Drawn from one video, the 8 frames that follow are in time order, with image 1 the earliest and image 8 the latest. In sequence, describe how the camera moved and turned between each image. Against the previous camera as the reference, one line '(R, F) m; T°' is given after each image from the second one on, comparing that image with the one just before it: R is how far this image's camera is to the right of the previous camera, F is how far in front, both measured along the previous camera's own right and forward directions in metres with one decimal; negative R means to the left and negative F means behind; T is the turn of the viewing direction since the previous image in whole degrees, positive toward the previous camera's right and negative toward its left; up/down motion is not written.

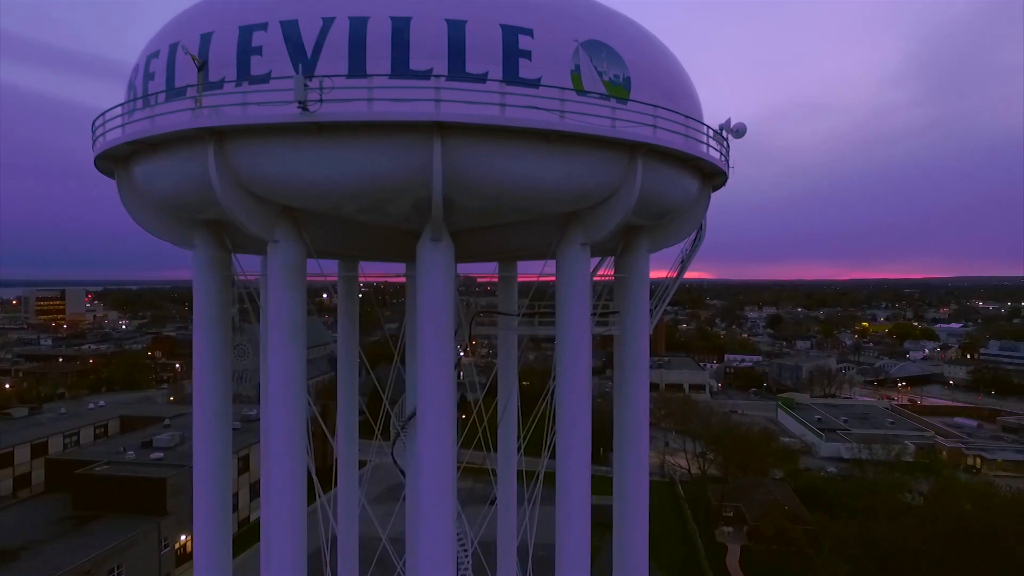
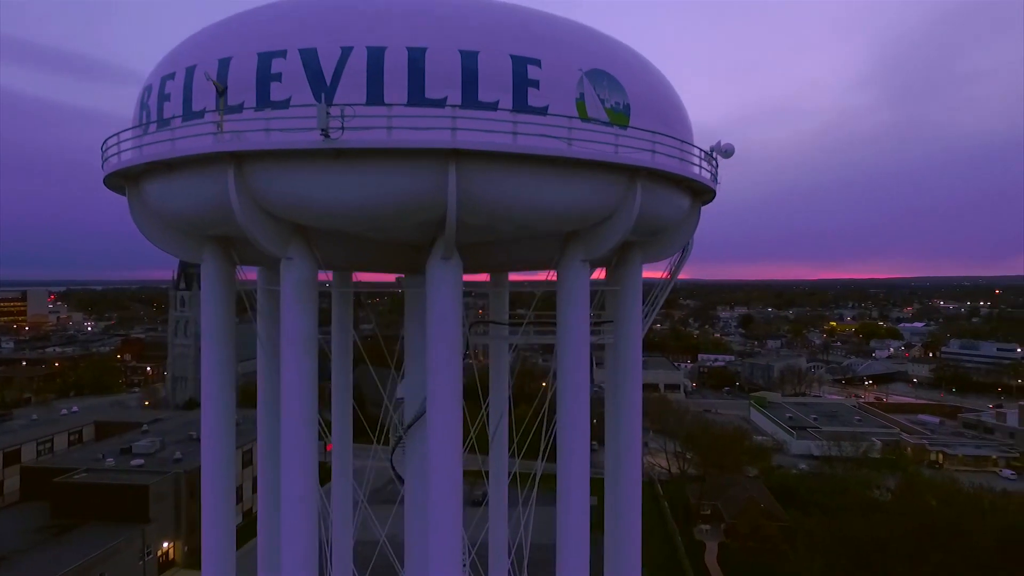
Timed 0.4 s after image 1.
(-0.3, -0.3) m; +2°
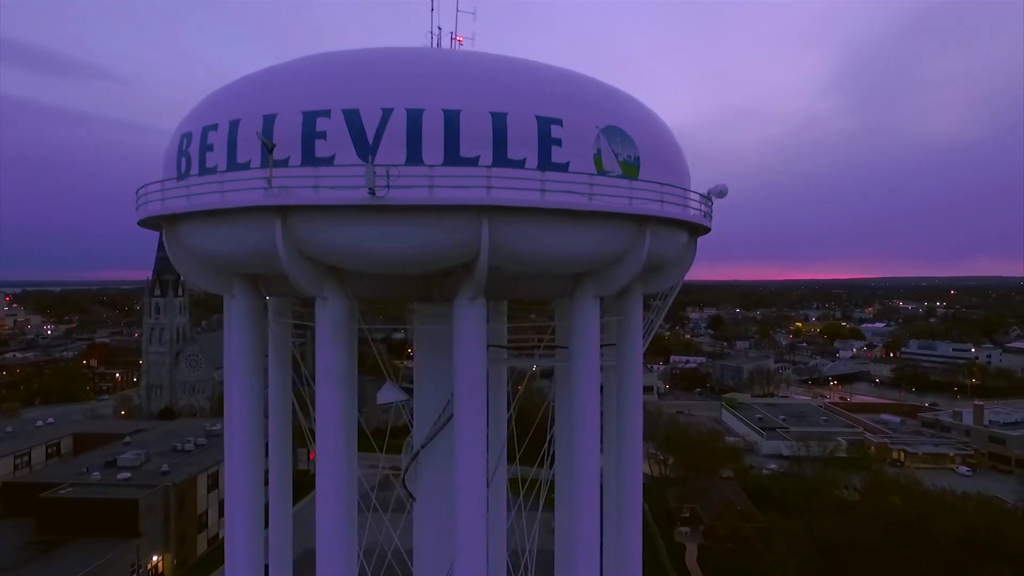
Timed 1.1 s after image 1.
(-0.5, -0.5) m; +3°
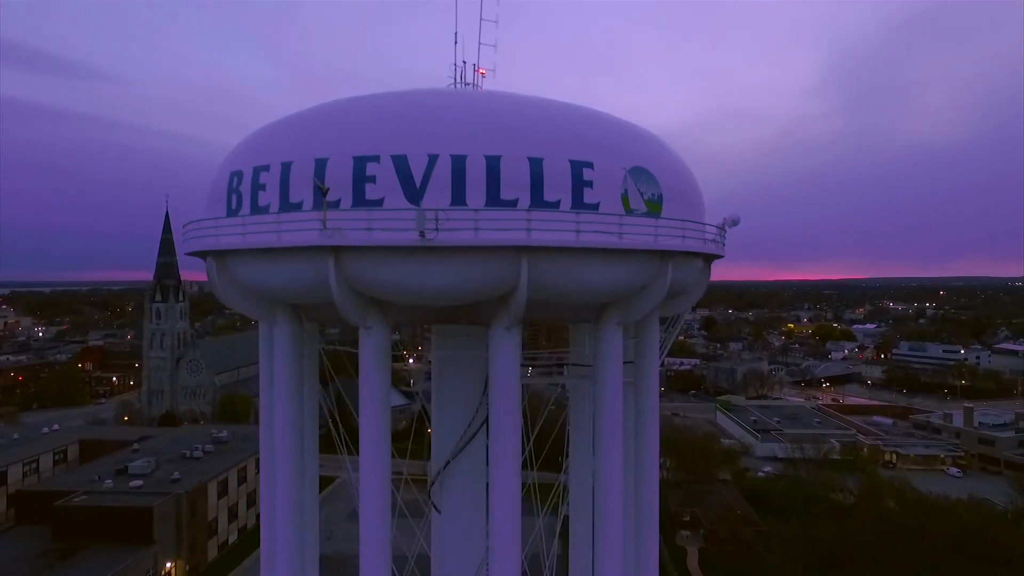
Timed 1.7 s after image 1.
(-0.5, -0.5) m; +1°
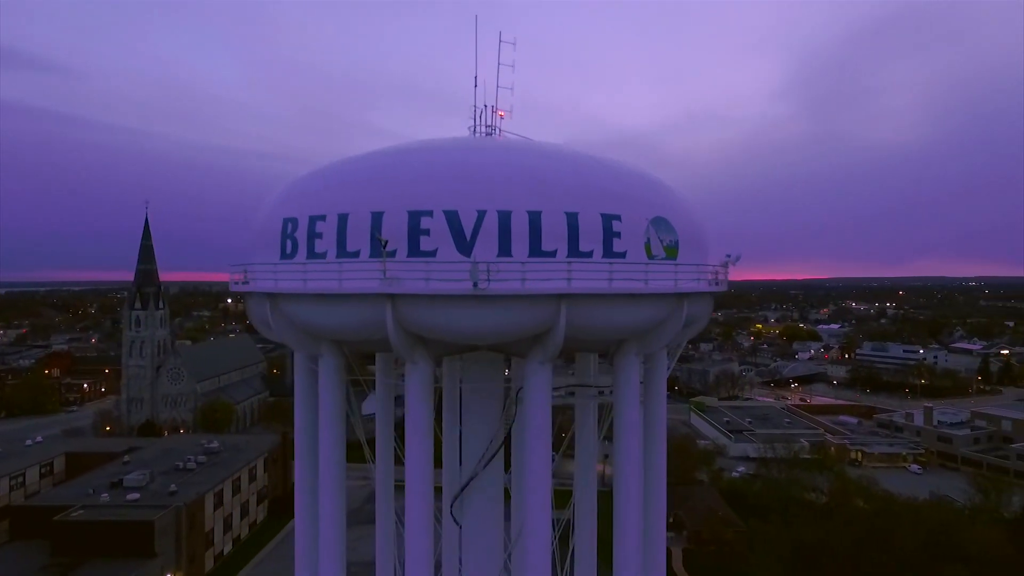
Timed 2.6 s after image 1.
(-0.8, -0.7) m; +3°
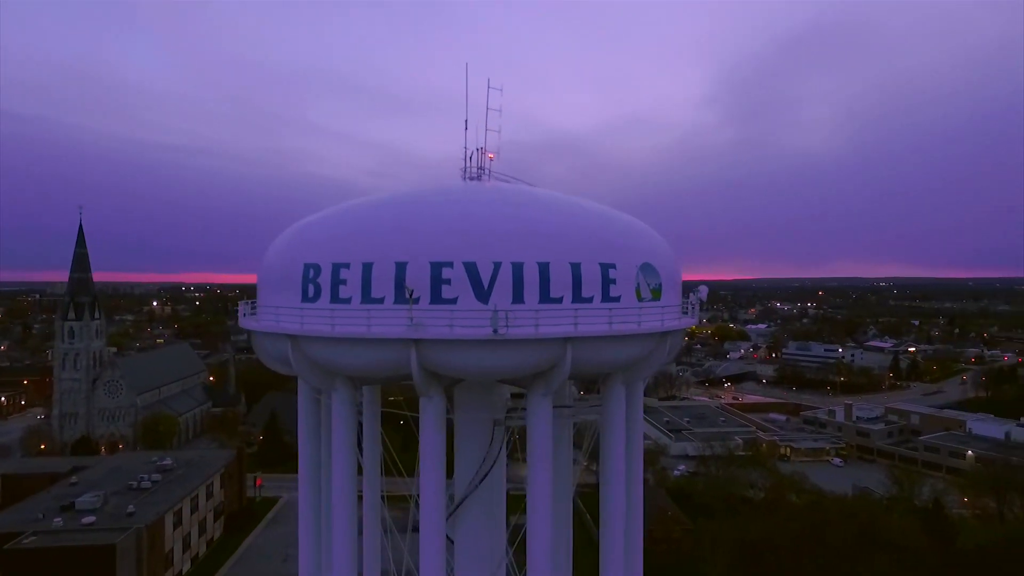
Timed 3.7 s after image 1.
(-0.9, -0.8) m; +6°
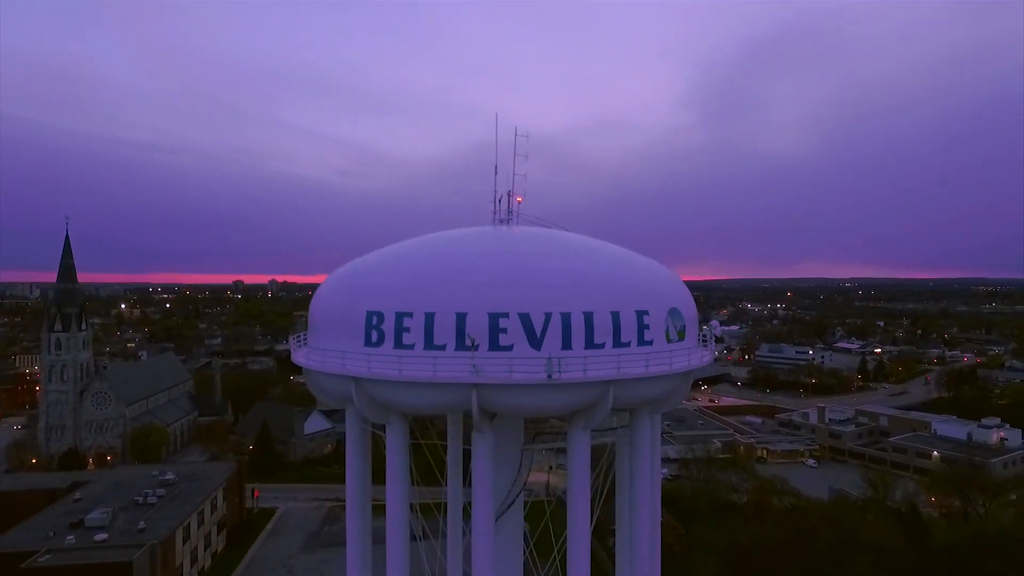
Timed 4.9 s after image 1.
(-1.1, -0.9) m; +2°
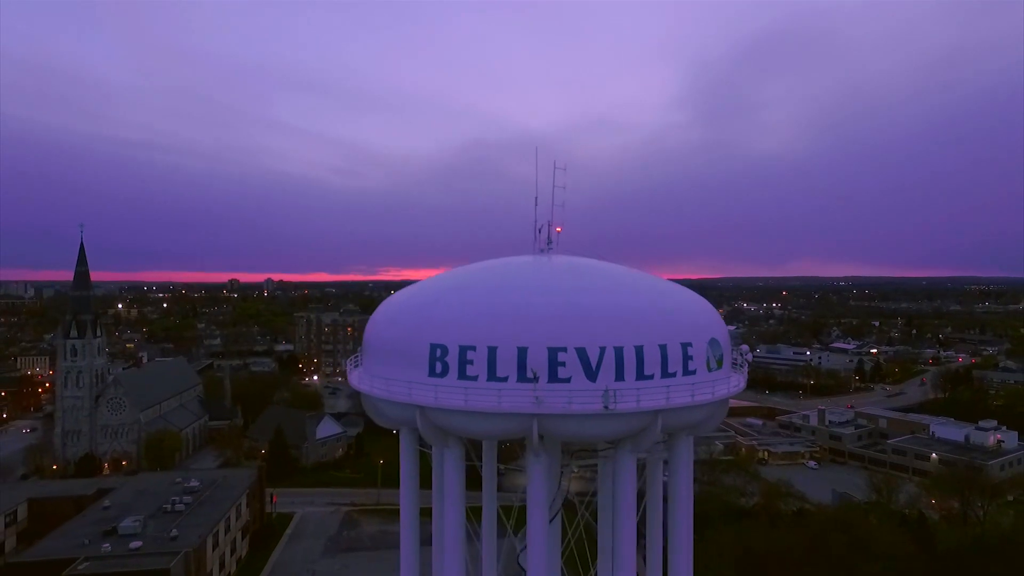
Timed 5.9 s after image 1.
(-0.9, -0.7) m; 0°
